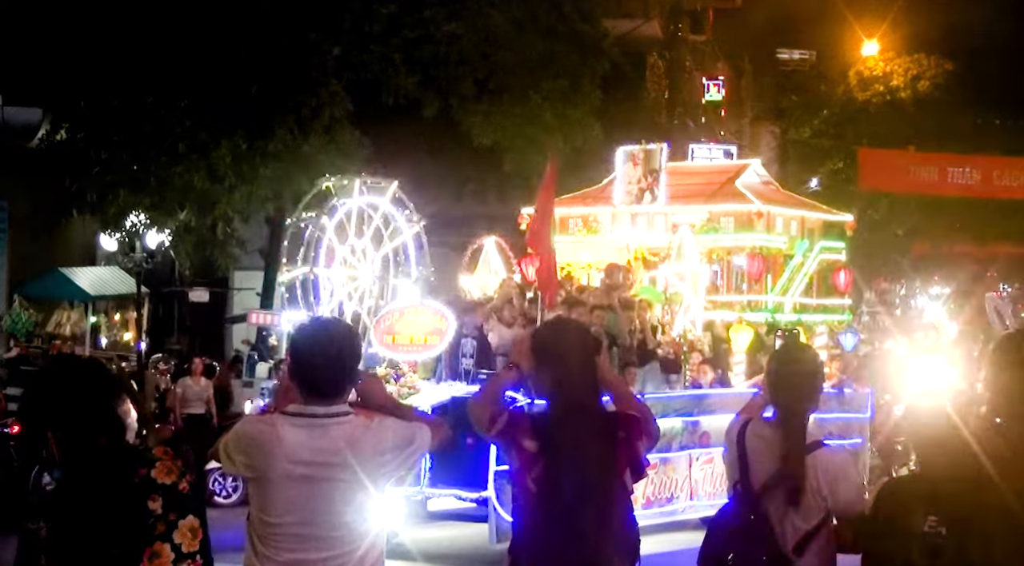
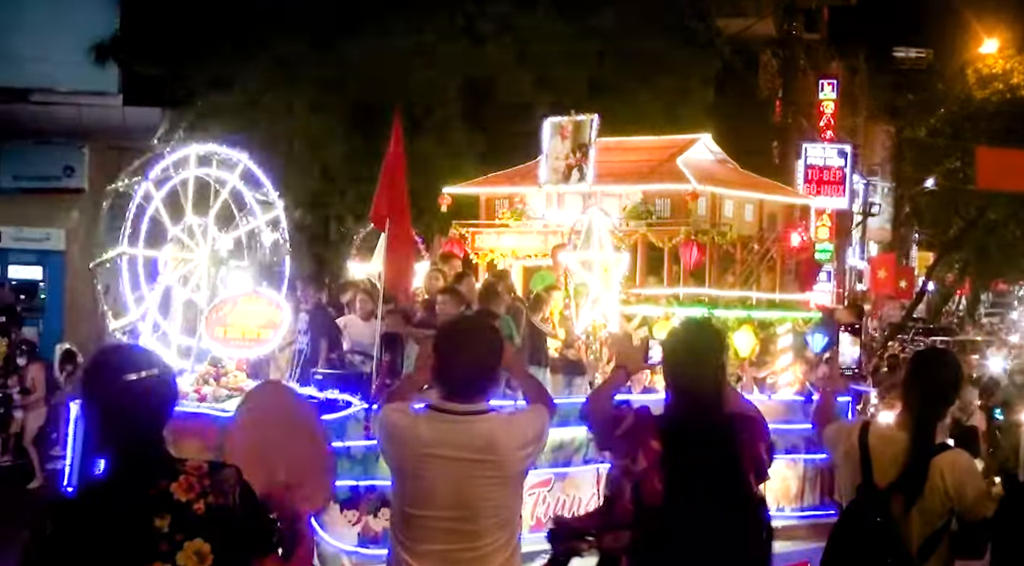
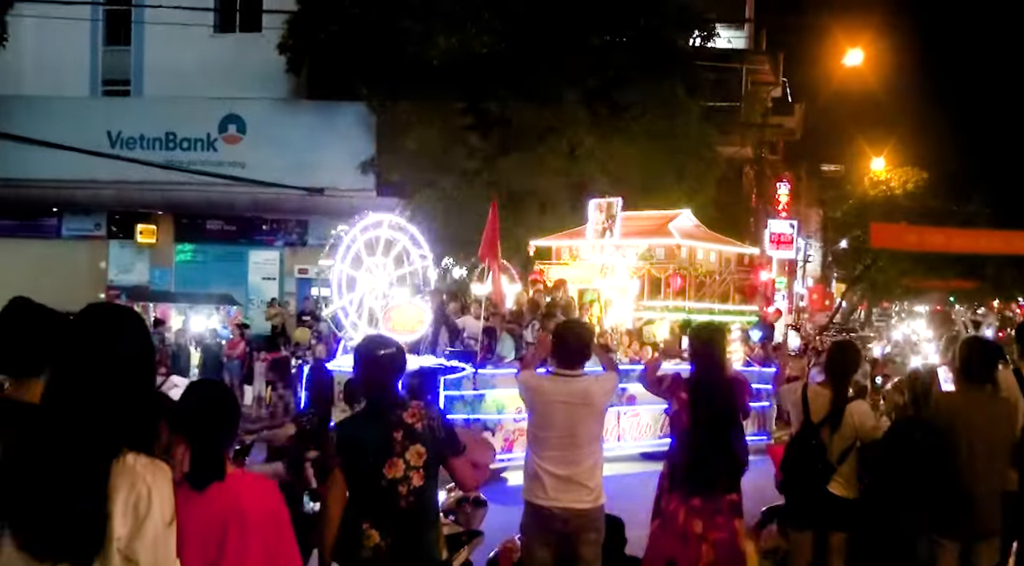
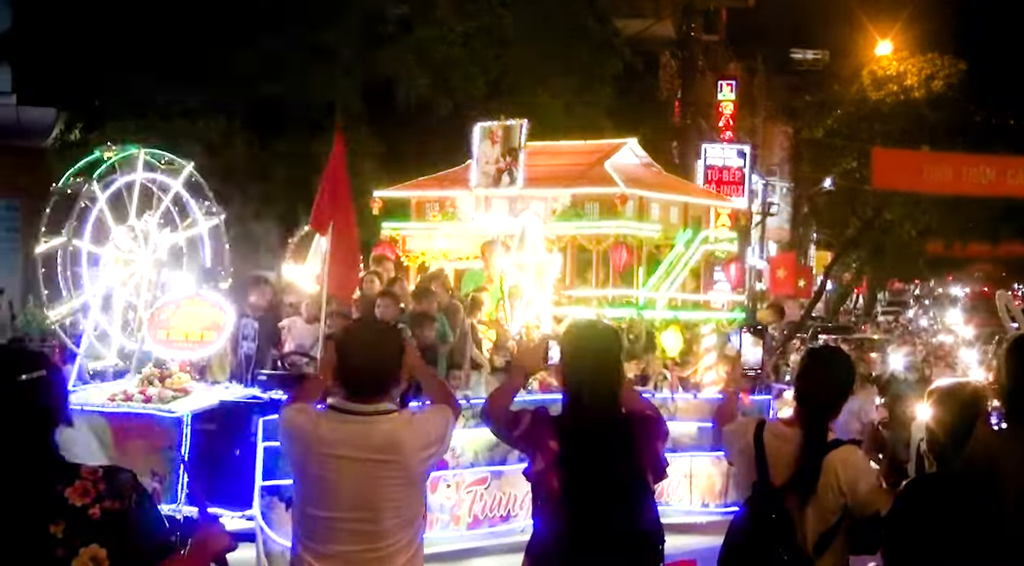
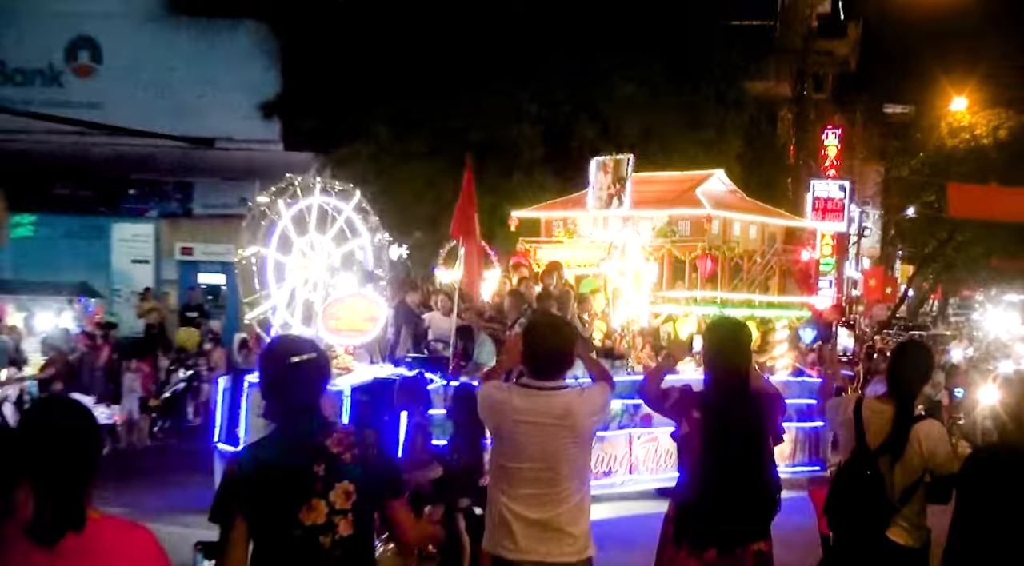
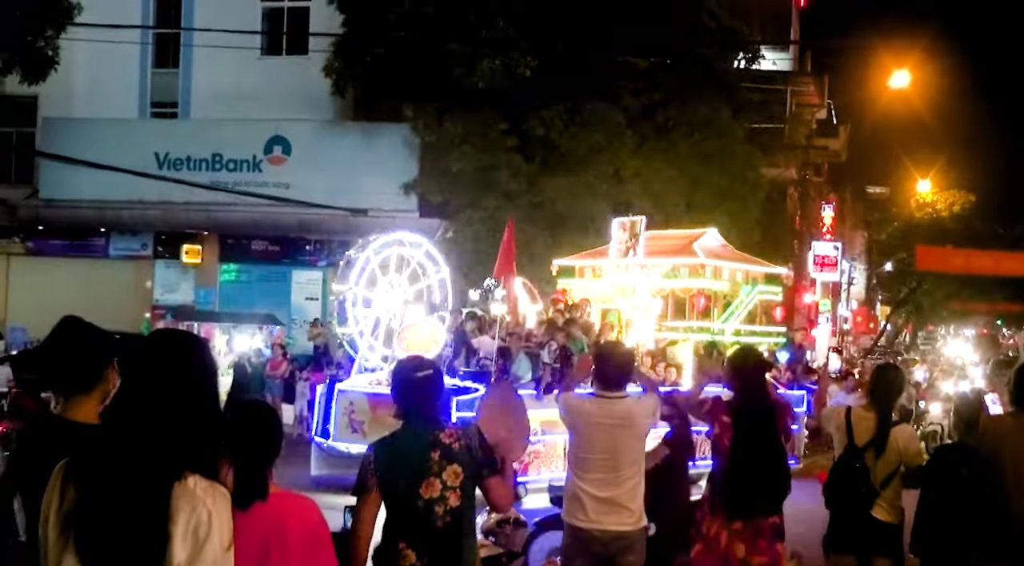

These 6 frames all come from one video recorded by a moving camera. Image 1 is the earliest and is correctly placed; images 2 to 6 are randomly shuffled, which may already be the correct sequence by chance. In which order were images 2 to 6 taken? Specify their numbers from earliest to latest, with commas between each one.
4, 2, 5, 3, 6
